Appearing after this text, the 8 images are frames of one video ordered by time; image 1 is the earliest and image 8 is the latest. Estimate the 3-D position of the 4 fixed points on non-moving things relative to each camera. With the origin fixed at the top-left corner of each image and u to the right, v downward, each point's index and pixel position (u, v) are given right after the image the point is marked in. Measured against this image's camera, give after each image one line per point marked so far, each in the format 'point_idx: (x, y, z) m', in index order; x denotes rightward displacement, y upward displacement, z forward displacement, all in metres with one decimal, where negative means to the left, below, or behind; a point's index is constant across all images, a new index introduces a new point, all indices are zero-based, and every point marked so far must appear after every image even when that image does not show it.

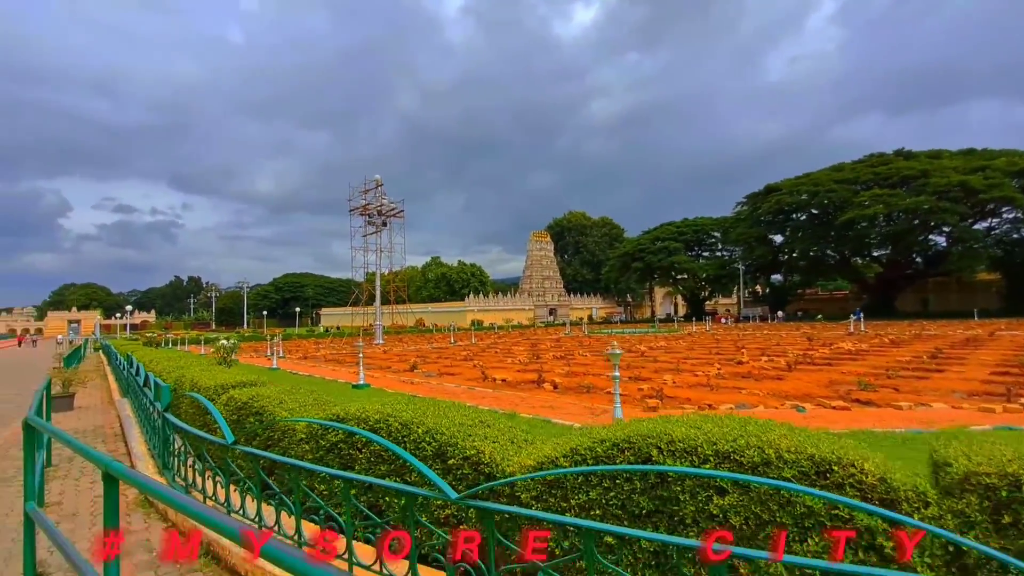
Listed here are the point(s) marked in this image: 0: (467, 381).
0: (-1.2, -2.6, +13.5) m
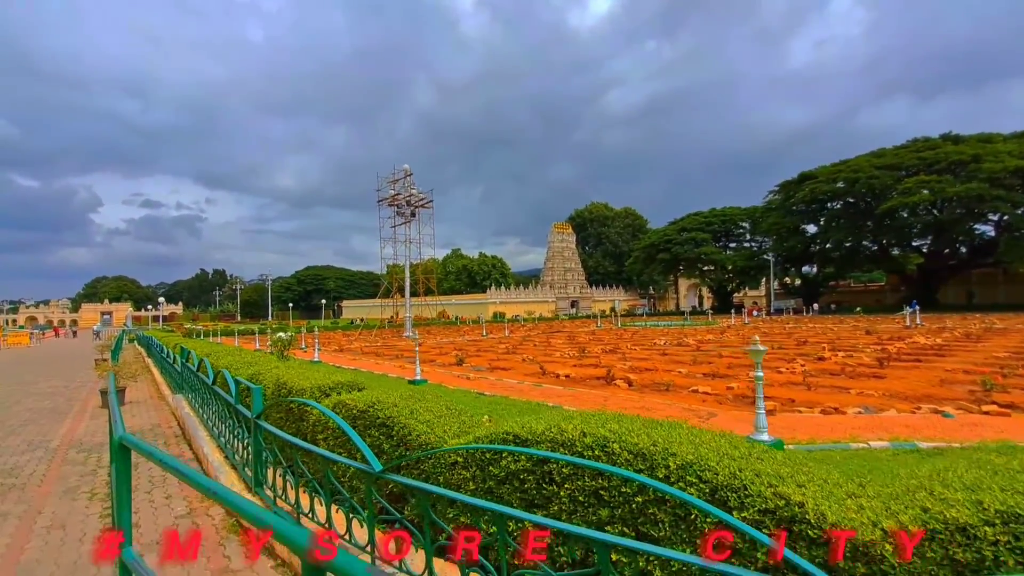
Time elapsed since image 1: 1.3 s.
0: (+0.4, -2.3, +12.6) m
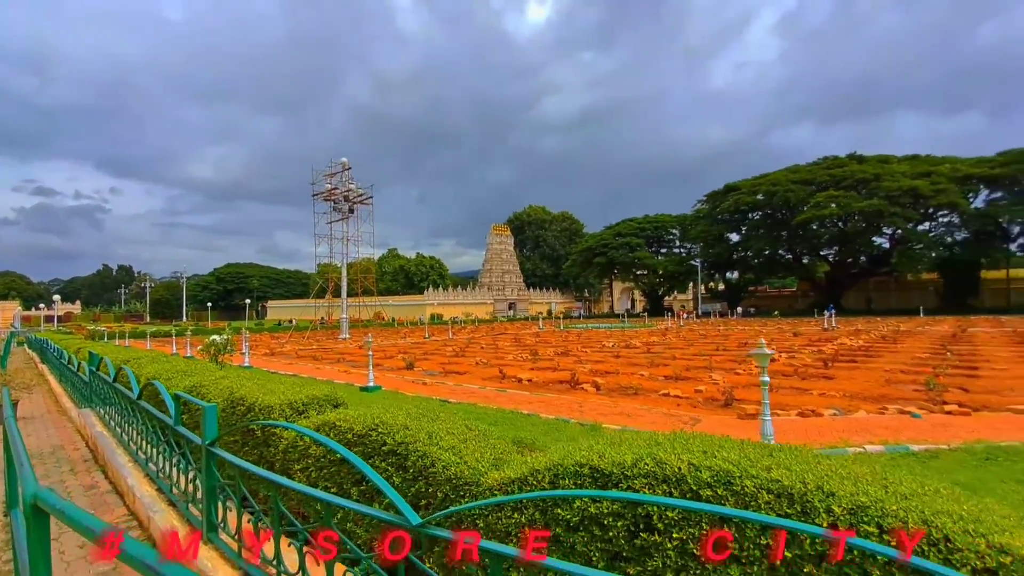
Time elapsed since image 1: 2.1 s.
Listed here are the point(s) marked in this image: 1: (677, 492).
0: (-0.6, -2.3, +12.0) m
1: (+0.6, -0.8, +1.9) m
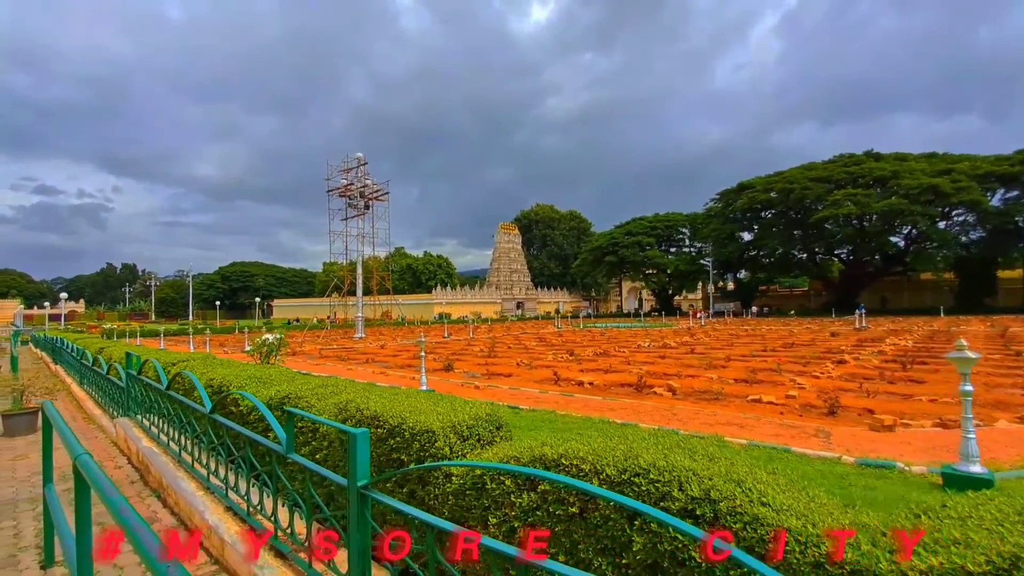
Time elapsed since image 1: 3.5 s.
0: (+0.8, -2.2, +11.1) m
1: (+1.9, -0.7, +0.9) m
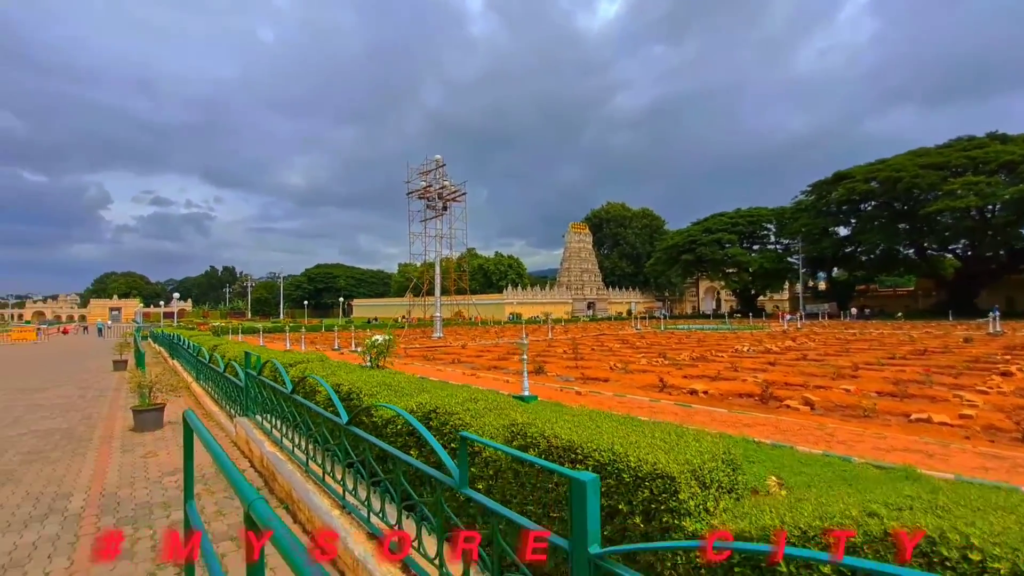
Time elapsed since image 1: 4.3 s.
0: (+2.9, -2.2, +10.2) m
1: (+2.7, -0.7, 0.0) m
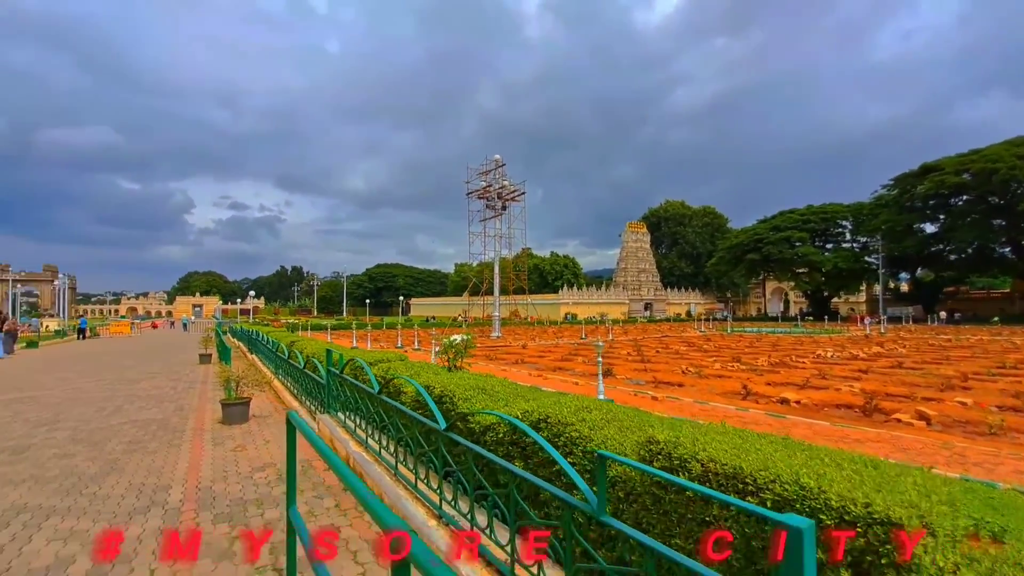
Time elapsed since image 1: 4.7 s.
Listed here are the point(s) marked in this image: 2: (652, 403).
0: (+4.3, -2.2, +9.5) m
1: (+3.0, -0.7, -0.6) m
2: (+2.6, -2.2, +9.5) m
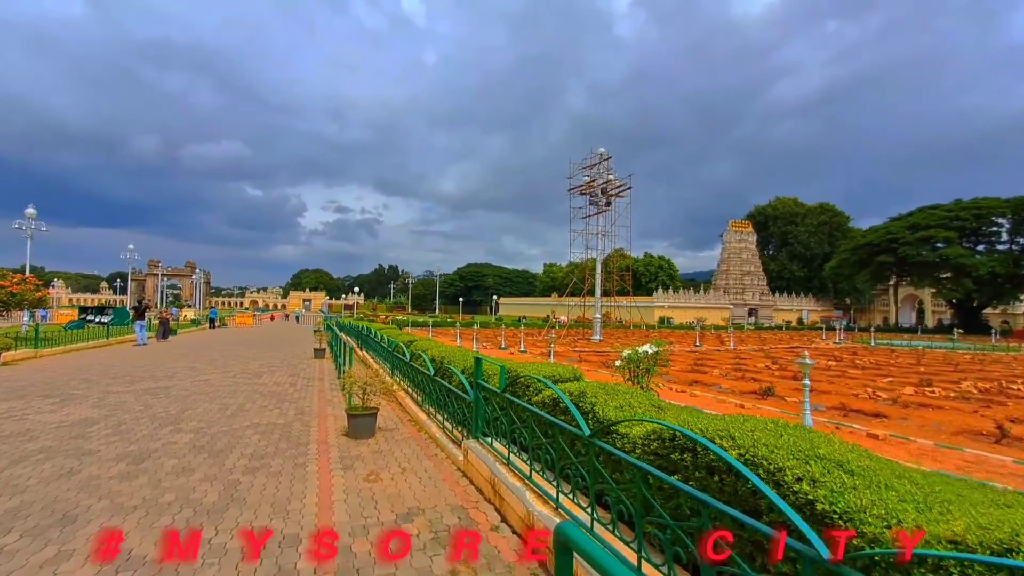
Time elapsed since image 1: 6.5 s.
0: (+6.8, -2.2, +6.9) m
1: (+3.8, -0.7, -2.9) m
2: (+5.1, -2.2, +7.2) m
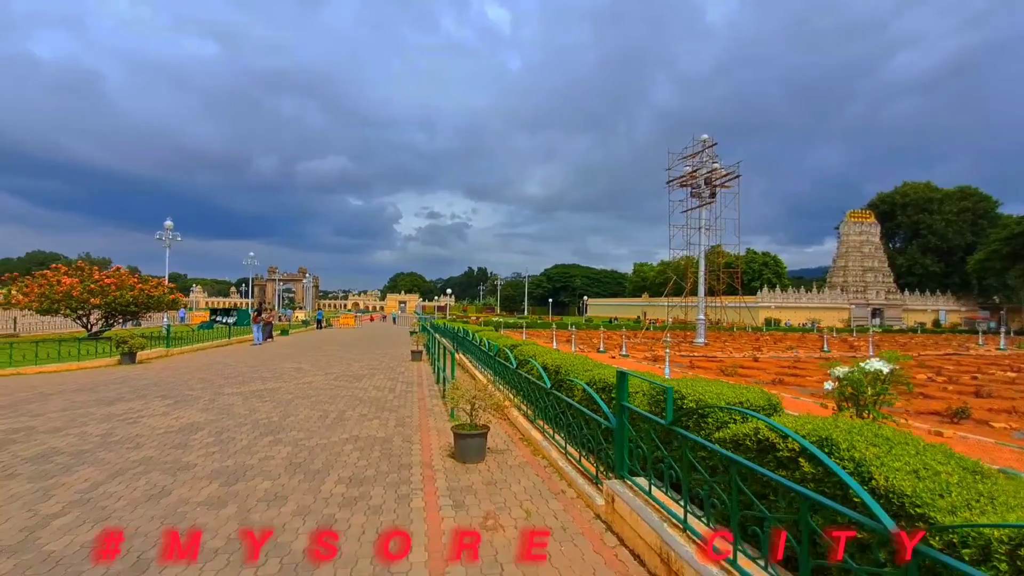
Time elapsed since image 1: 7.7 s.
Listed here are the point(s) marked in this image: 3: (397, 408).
0: (+8.3, -2.1, +4.3) m
1: (+3.6, -0.5, -4.7) m
2: (+6.7, -2.1, +4.9) m
3: (-1.9, -2.0, +8.4) m
